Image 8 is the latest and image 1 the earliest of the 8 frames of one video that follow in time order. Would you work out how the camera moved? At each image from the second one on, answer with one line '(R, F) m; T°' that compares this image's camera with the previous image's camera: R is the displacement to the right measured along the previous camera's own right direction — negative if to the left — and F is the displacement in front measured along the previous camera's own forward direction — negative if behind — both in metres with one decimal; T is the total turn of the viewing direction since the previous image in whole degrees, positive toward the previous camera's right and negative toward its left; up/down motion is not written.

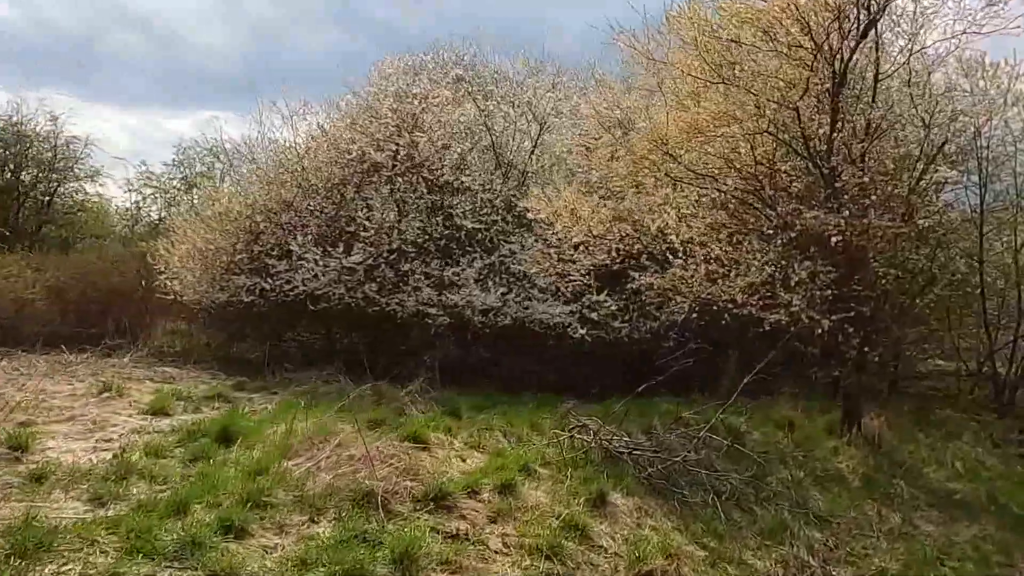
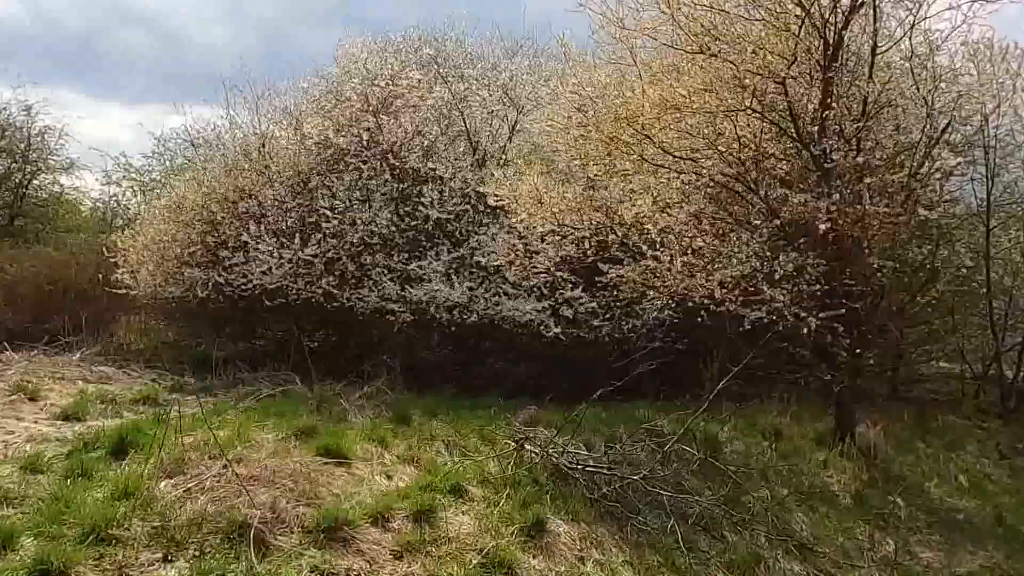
(+0.5, +0.9) m; 0°
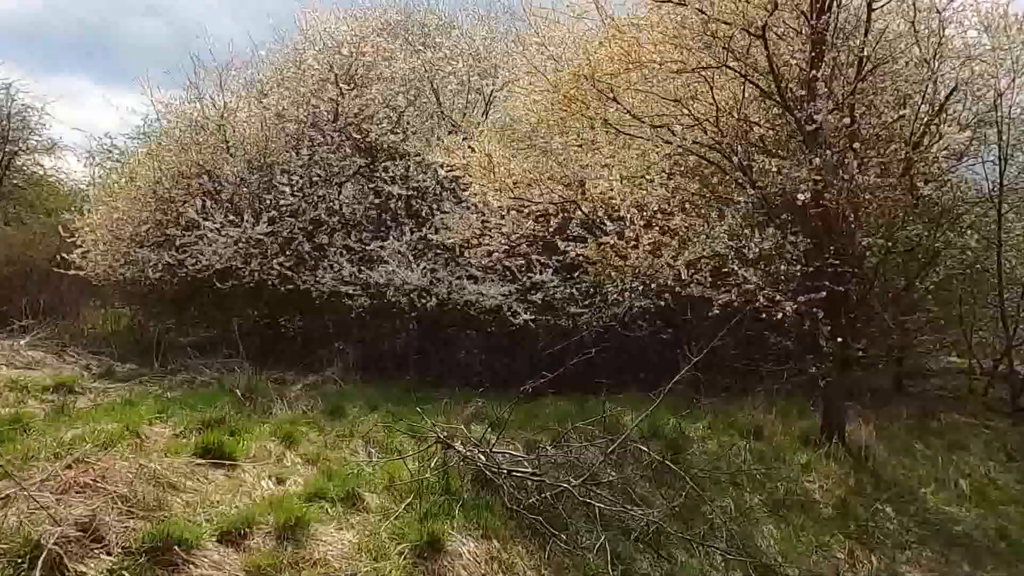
(+0.6, +0.9) m; -1°
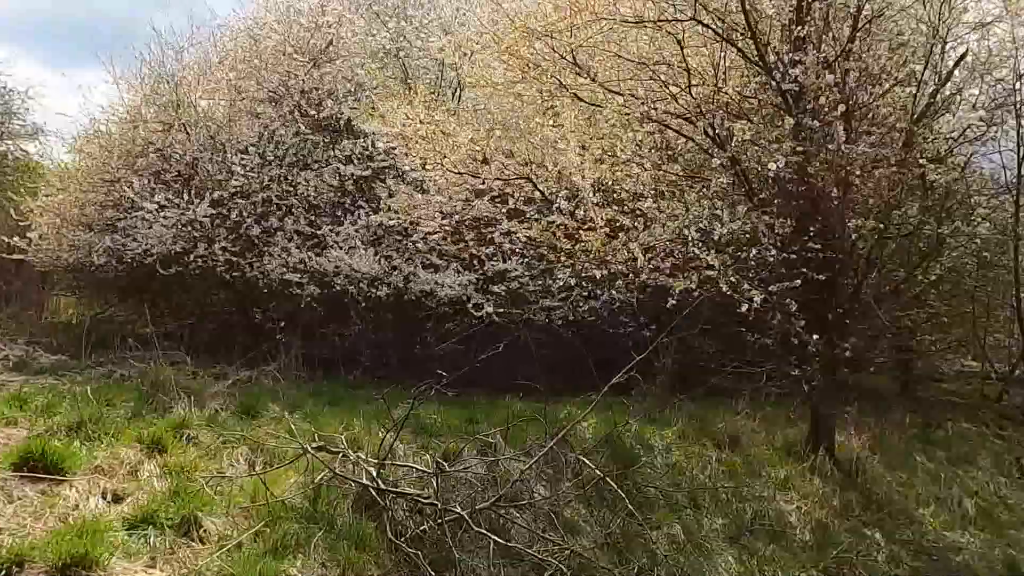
(+0.7, +0.9) m; -1°
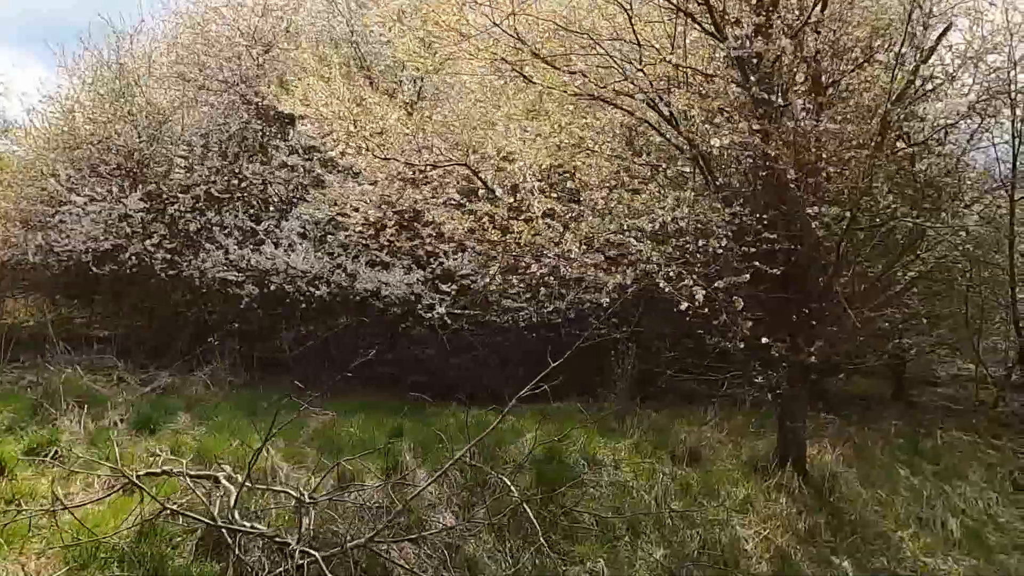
(+0.6, +0.7) m; 0°
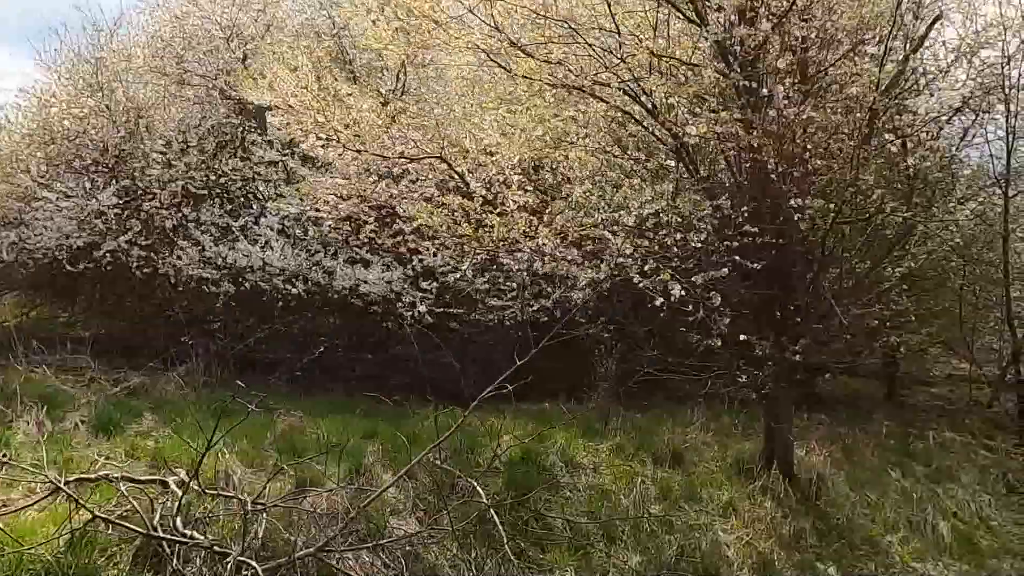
(+0.2, +0.2) m; 0°
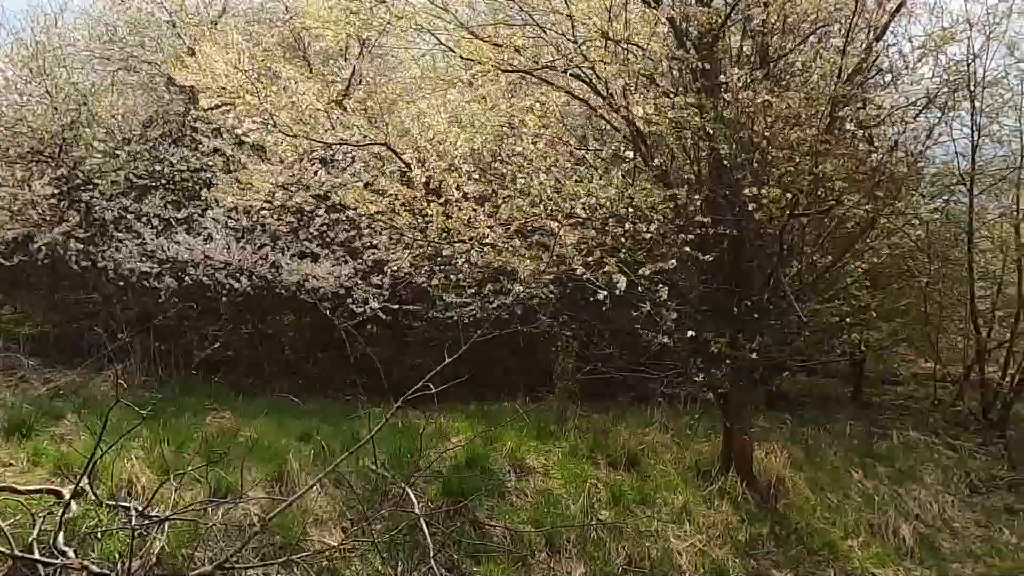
(+0.2, +0.3) m; +2°
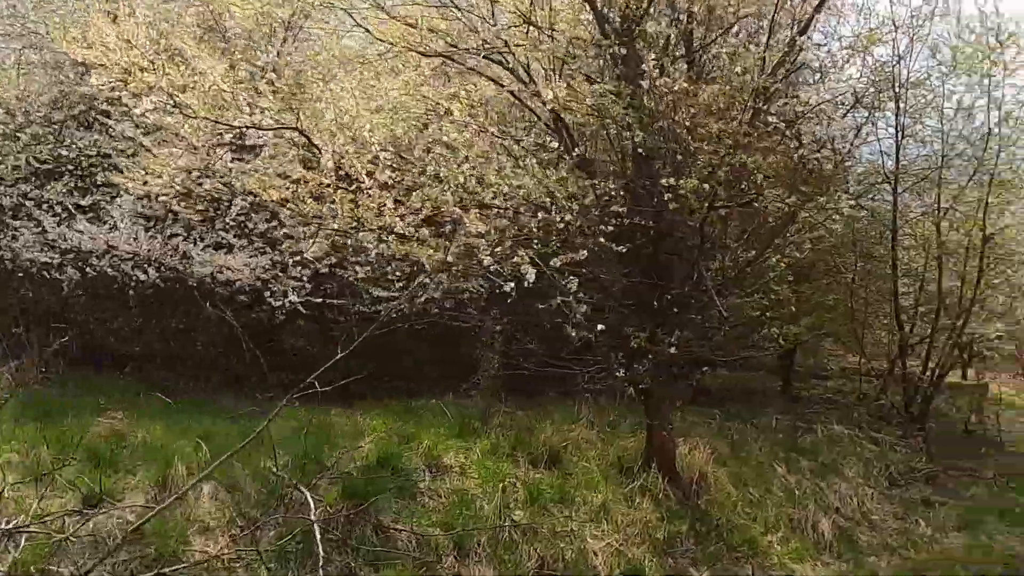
(+0.2, +0.2) m; +4°
